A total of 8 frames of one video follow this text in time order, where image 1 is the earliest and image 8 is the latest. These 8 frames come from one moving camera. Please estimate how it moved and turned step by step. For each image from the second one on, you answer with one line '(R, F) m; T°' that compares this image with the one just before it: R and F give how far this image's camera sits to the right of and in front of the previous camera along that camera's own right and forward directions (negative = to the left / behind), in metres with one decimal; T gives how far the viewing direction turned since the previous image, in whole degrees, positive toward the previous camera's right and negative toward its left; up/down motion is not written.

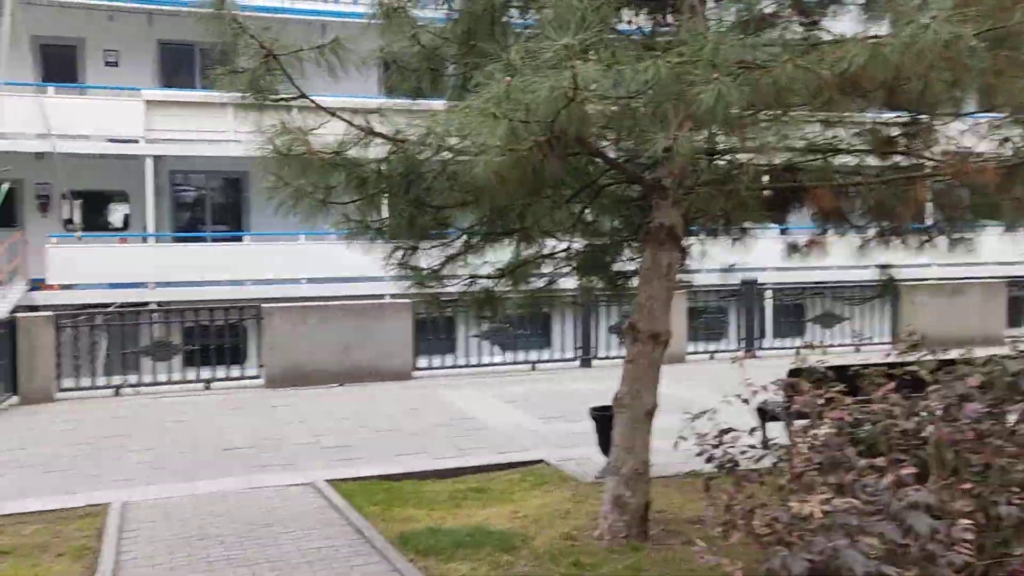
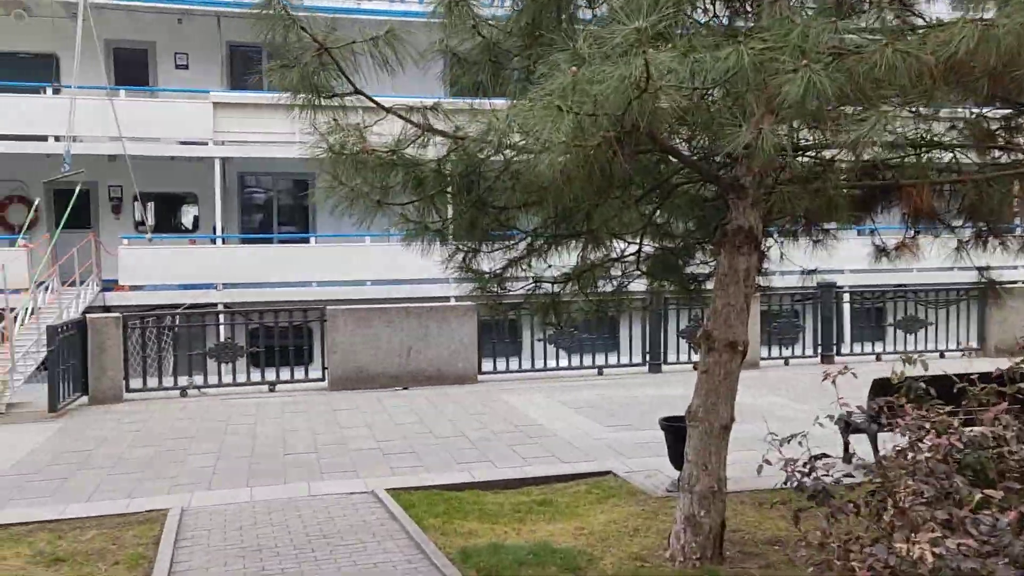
(0.0, +0.2) m; -4°
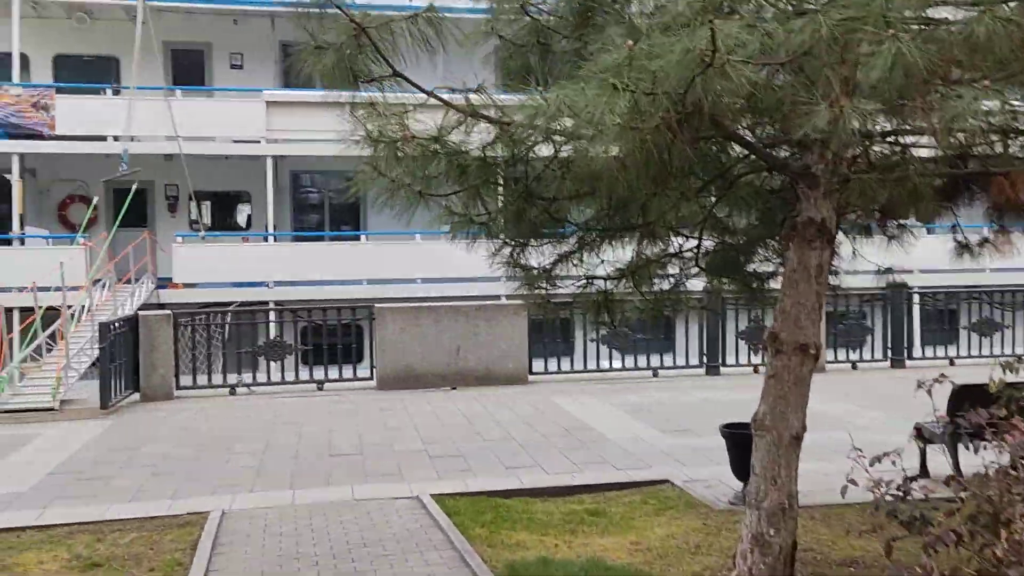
(0.0, +0.3) m; -4°
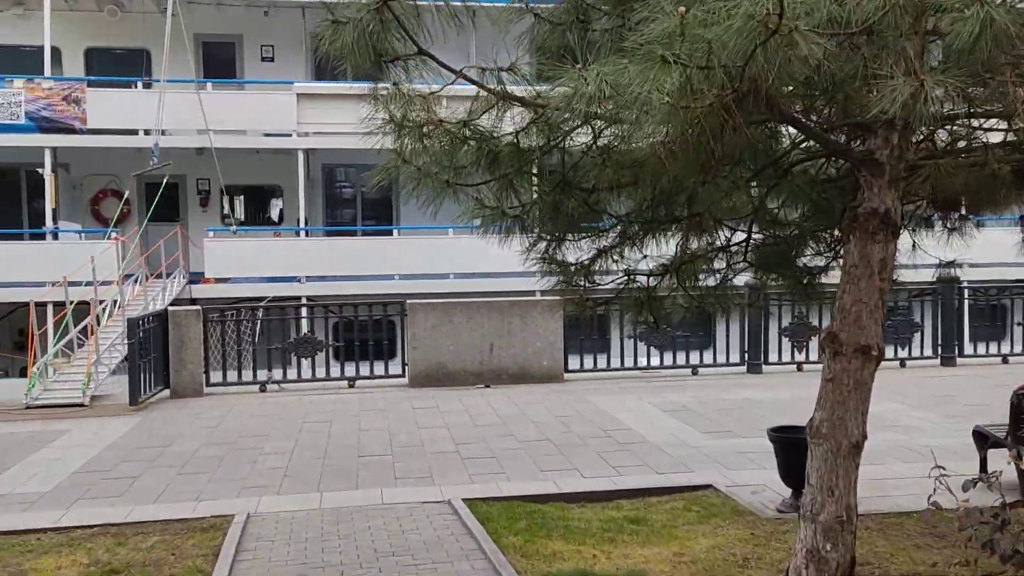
(0.0, +0.3) m; -2°
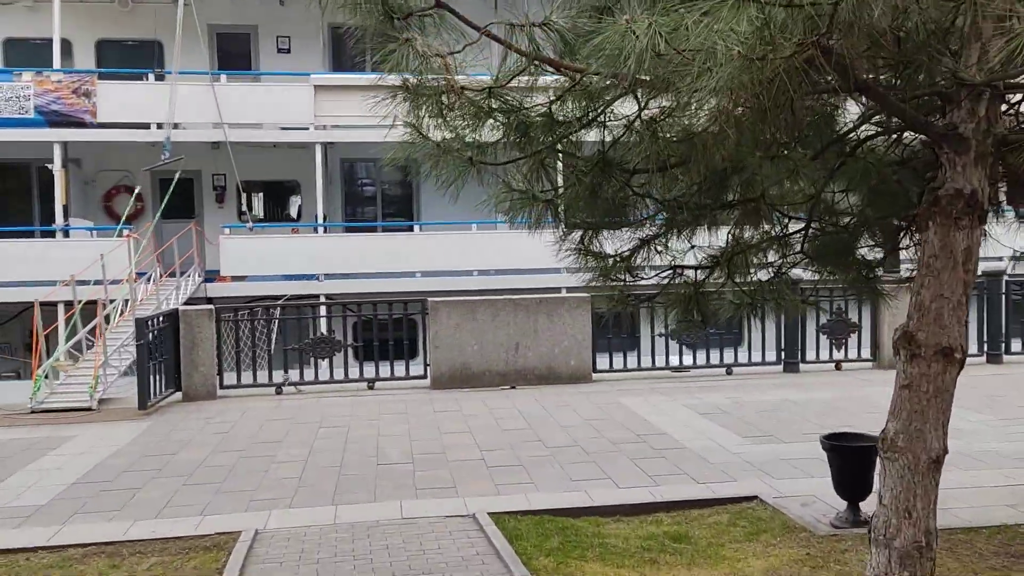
(0.0, +0.4) m; -1°
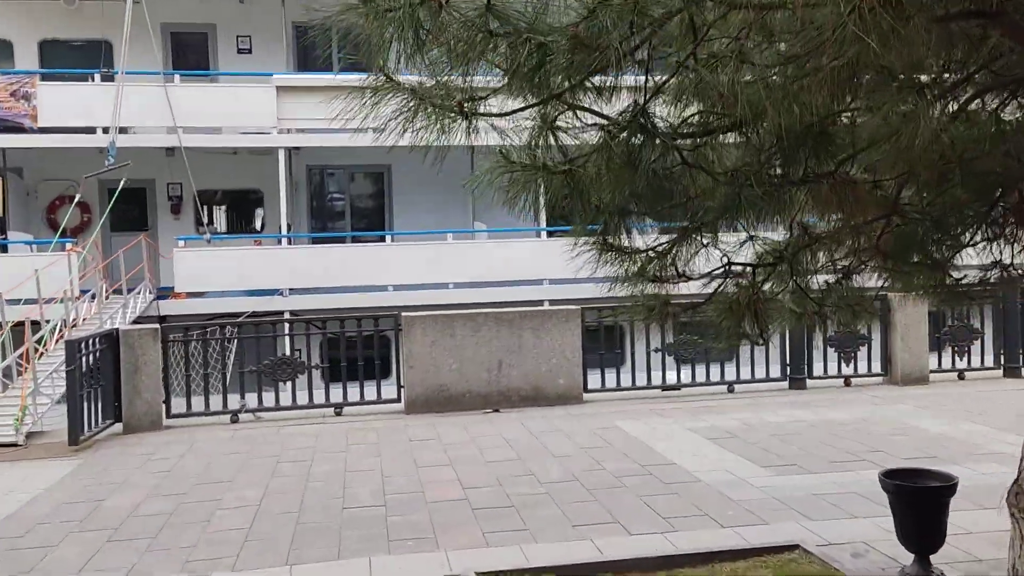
(-0.1, +0.9) m; +2°
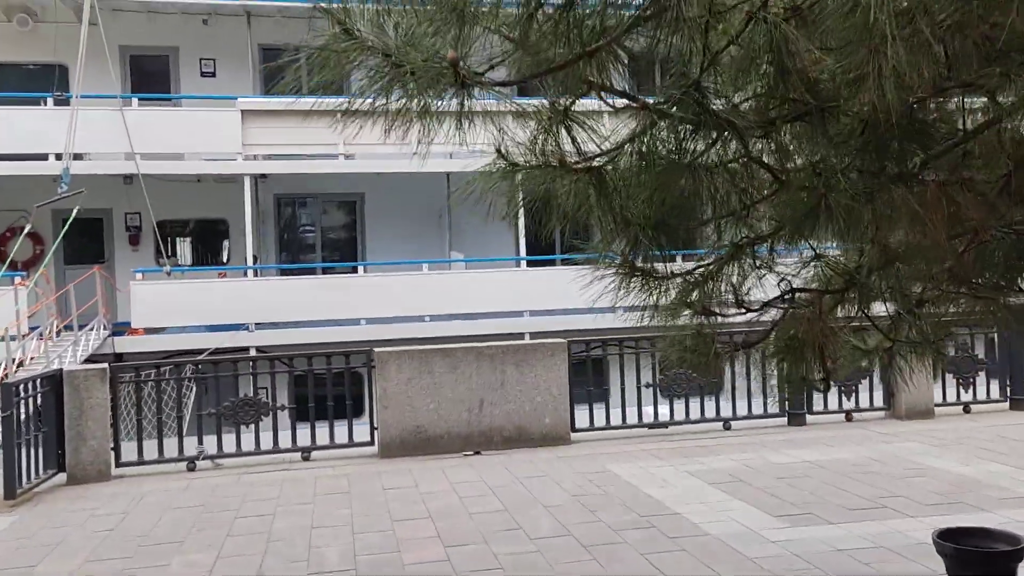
(-0.1, +0.6) m; +2°
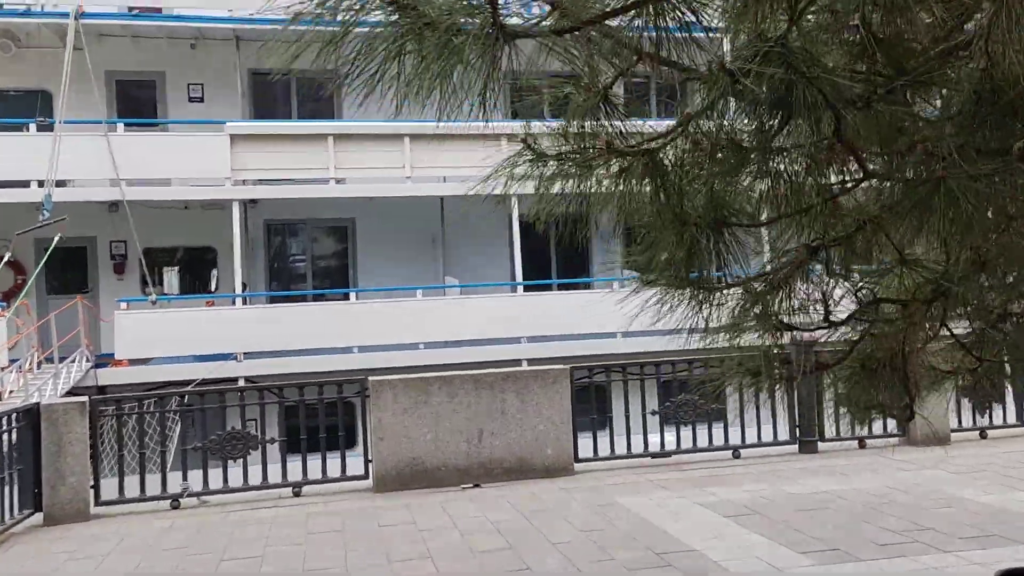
(-0.1, +0.3) m; +1°
